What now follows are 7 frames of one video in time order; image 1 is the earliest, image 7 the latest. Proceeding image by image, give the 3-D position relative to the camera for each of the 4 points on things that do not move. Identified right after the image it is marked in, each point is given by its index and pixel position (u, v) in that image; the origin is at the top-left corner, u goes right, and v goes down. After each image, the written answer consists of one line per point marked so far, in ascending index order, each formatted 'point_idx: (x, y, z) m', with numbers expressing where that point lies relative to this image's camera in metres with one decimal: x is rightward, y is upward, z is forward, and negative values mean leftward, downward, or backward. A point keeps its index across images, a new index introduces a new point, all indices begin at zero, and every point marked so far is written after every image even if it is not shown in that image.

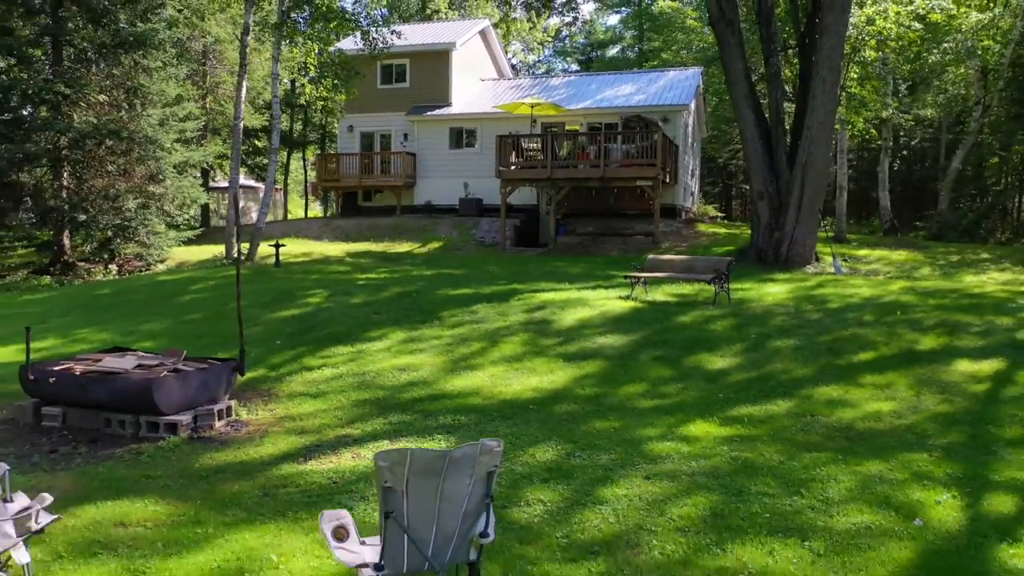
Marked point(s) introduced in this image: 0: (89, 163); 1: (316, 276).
0: (-9.6, +2.9, +18.5) m
1: (-3.2, +0.2, +13.4) m
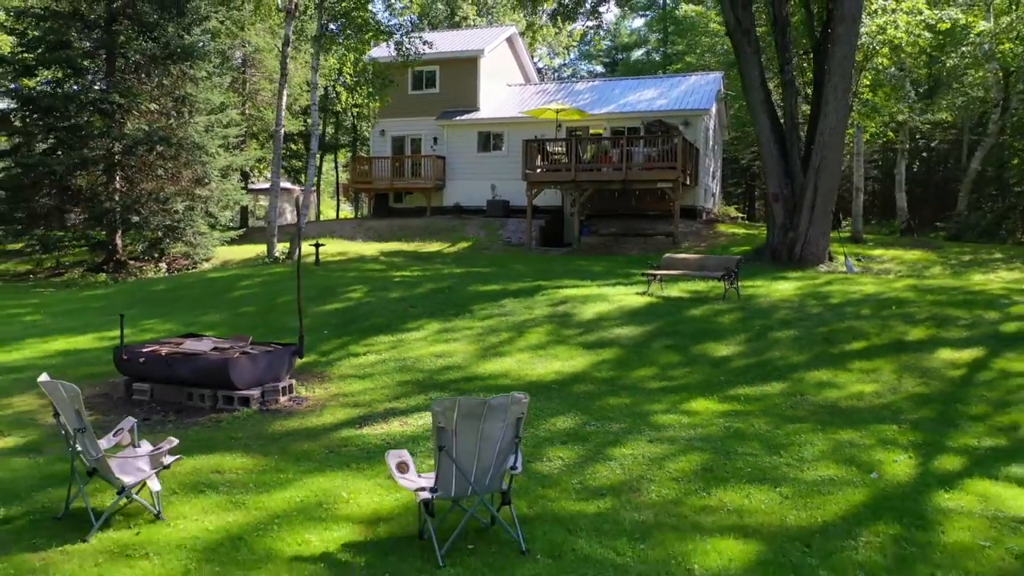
0: (-9.0, +2.9, +19.7) m
1: (-2.8, +0.3, +14.4) m
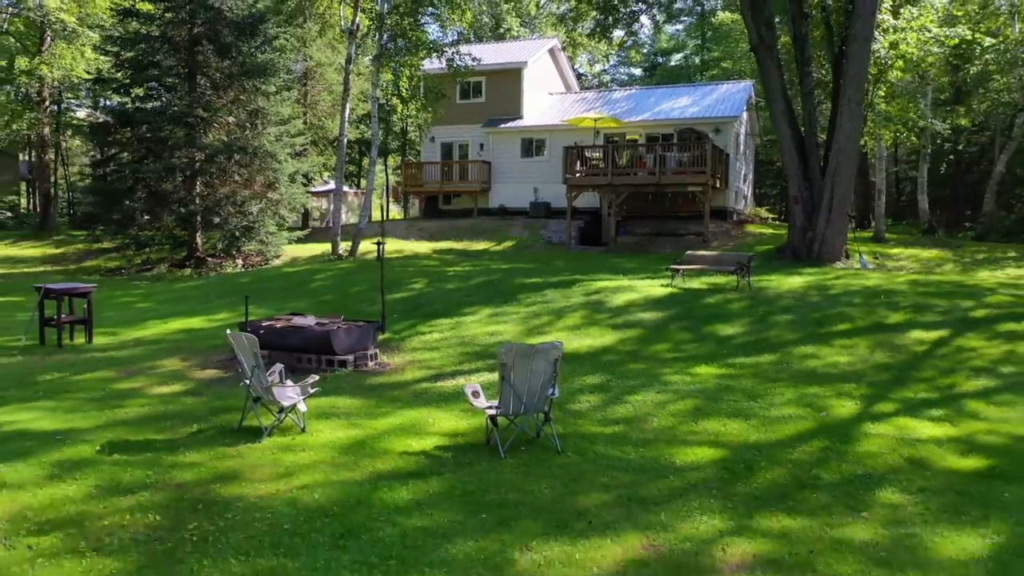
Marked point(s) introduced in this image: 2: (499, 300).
0: (-7.9, +3.1, +21.9) m
1: (-2.0, +0.4, +16.3) m
2: (-0.2, -0.2, +12.6) m
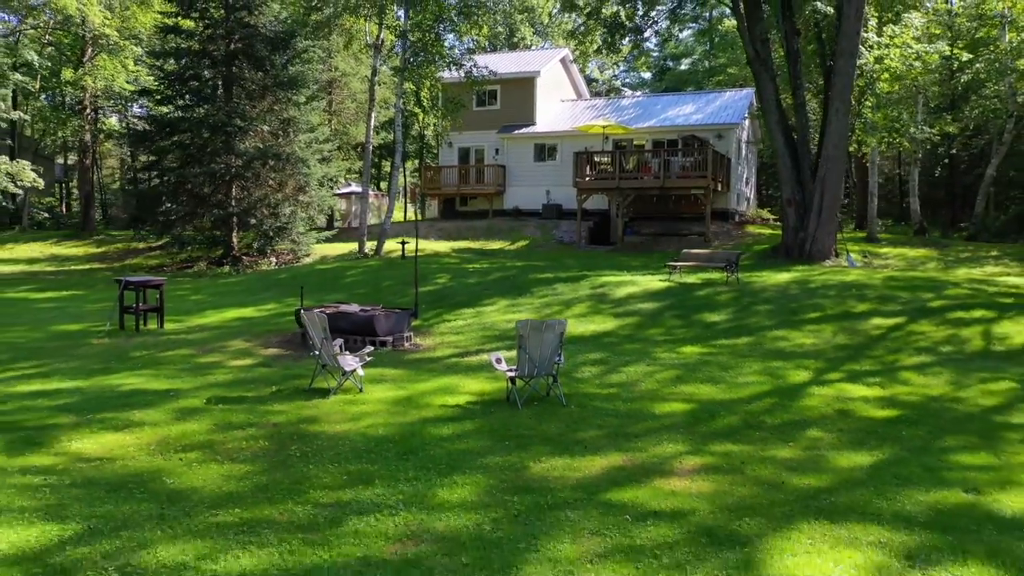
0: (-7.5, +3.2, +23.6) m
1: (-1.7, +0.5, +17.9) m
2: (0.0, -0.1, +14.2) m
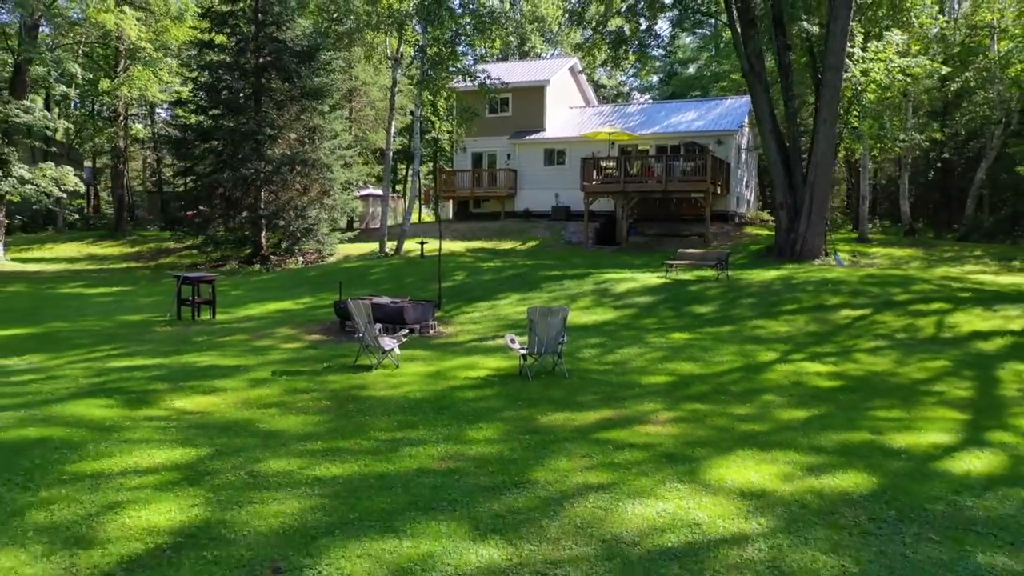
0: (-7.2, +3.3, +25.3) m
1: (-1.4, +0.6, +19.5) m
2: (+0.3, 0.0, +15.7) m
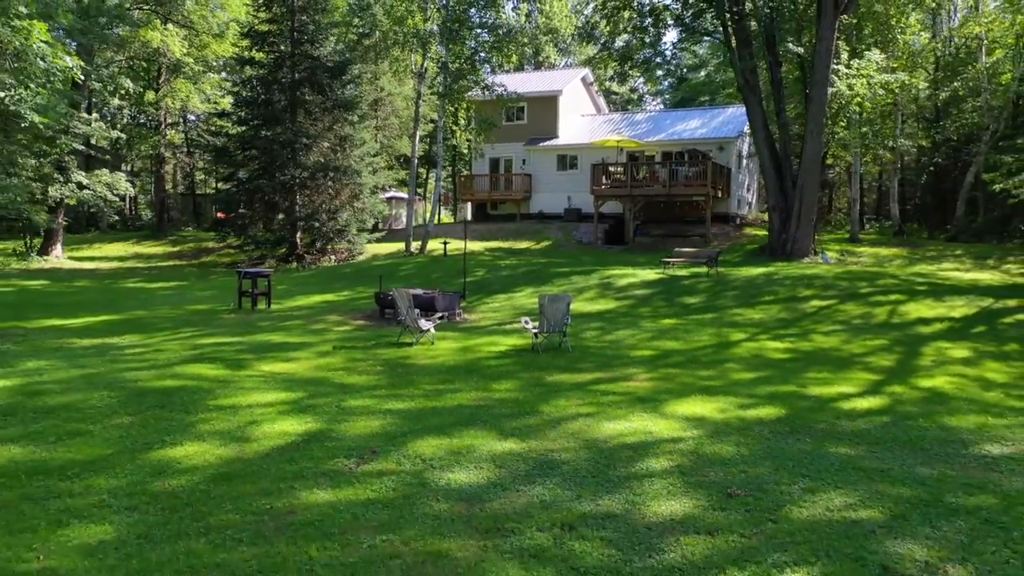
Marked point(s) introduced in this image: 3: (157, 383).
0: (-6.6, +3.4, +27.5) m
1: (-1.0, +0.7, +21.6) m
2: (+0.6, +0.1, +17.8) m
3: (-3.7, -1.0, +8.4) m
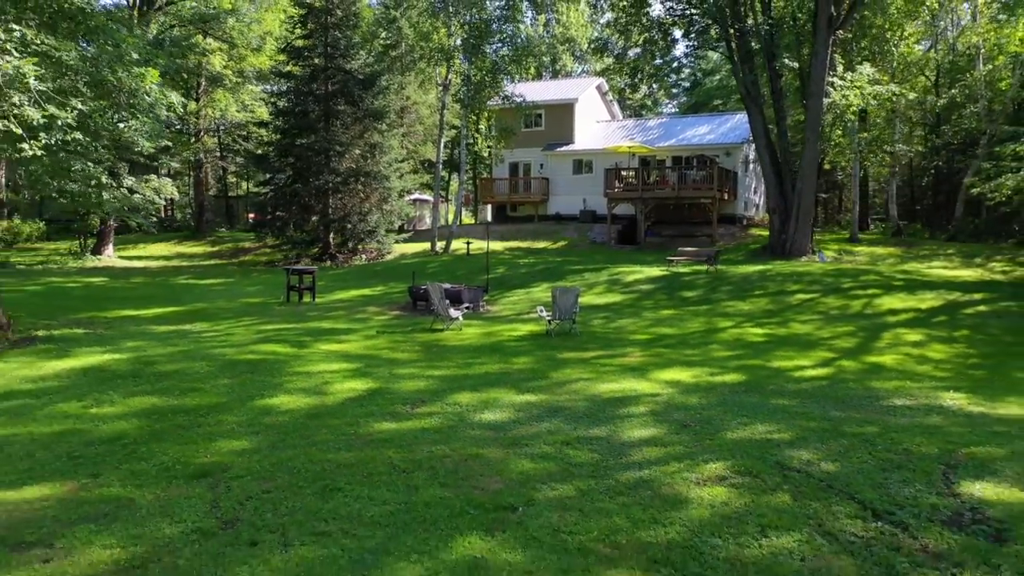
0: (-6.0, +3.5, +29.5) m
1: (-0.5, +0.8, +23.5) m
2: (+1.0, +0.2, +19.7) m
3: (-3.5, -0.9, +10.4) m
